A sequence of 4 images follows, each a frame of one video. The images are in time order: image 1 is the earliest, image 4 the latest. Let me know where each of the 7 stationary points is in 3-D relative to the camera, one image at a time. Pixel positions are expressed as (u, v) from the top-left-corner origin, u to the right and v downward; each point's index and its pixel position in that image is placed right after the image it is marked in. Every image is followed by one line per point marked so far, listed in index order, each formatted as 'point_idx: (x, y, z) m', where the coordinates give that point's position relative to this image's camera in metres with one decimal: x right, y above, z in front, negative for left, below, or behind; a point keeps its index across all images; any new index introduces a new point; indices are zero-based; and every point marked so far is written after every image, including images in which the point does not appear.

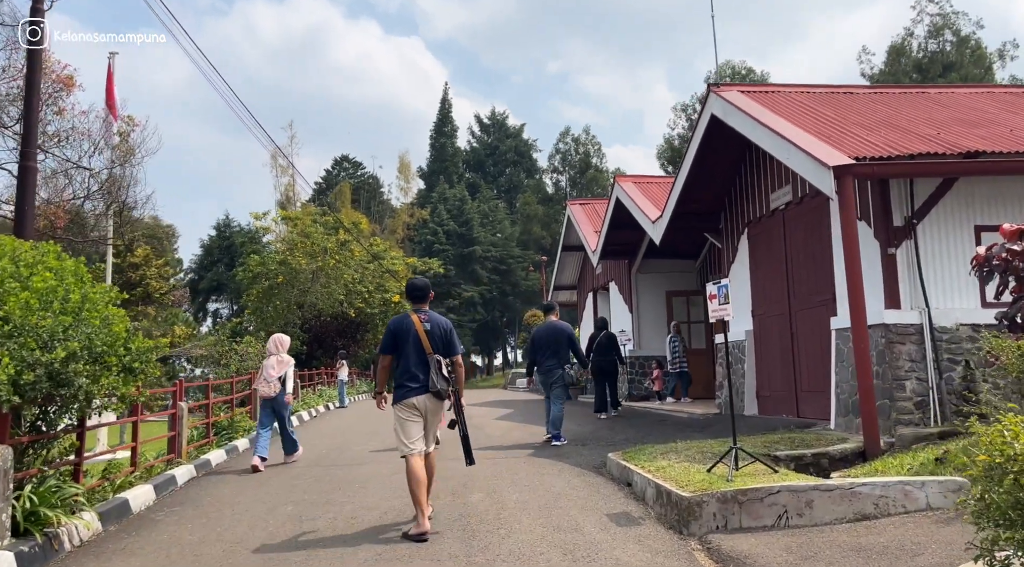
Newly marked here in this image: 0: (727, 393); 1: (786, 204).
0: (+3.3, -1.7, +12.6) m
1: (+3.6, +1.1, +11.0) m
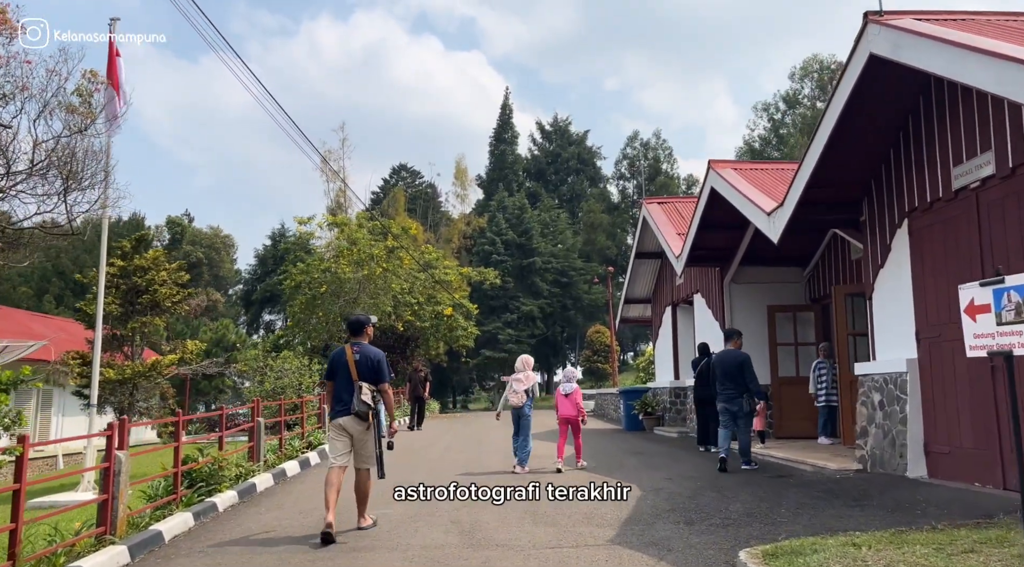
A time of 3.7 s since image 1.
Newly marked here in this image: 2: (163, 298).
0: (+4.1, -1.8, +9.3) m
1: (+4.3, +1.0, +7.7) m
2: (-6.8, -0.3, +16.2) m
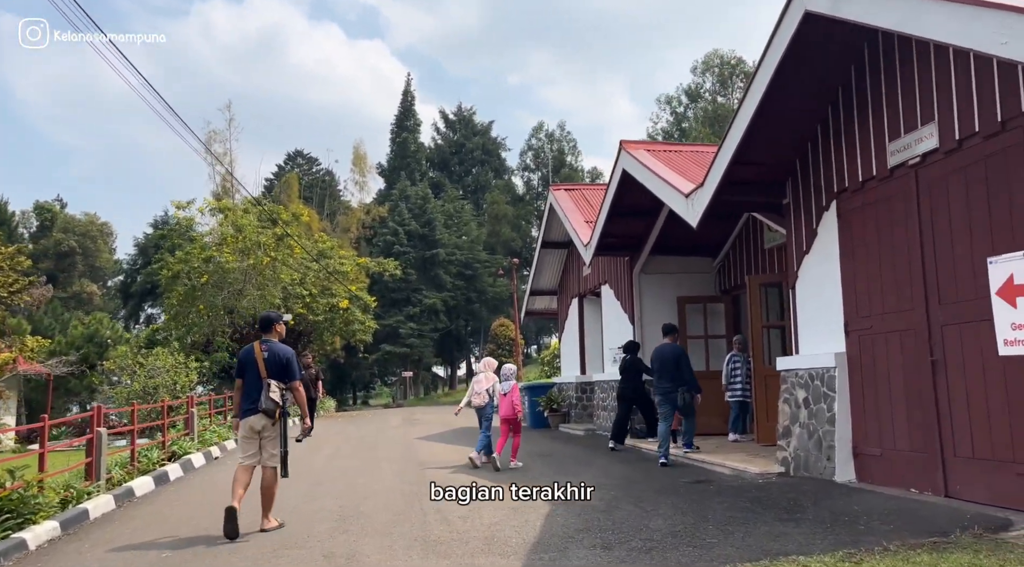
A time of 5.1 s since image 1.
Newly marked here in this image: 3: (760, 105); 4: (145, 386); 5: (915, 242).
0: (+3.0, -1.7, +8.6) m
1: (+3.4, +1.1, +7.0) m
2: (-8.6, -0.1, +14.2) m
3: (+2.4, +1.7, +8.1) m
4: (-7.4, -2.1, +17.0) m
5: (+3.4, +0.4, +7.1) m
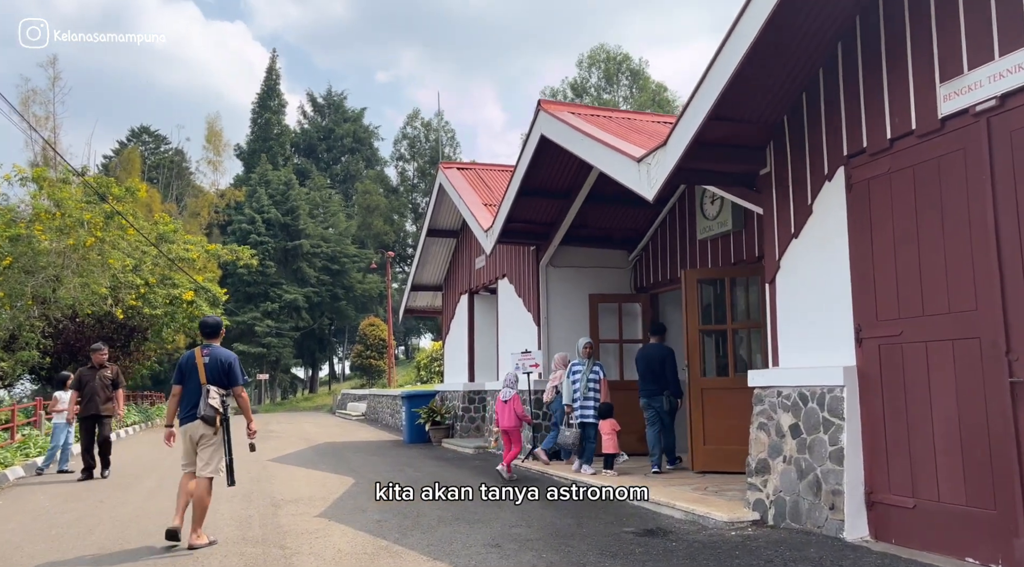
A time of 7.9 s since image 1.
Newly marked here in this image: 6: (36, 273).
0: (+2.2, -1.6, +6.5) m
1: (+3.0, +1.1, +5.0) m
2: (-10.1, +0.3, +10.2) m
3: (+1.8, +1.8, +6.0) m
4: (-9.5, -1.7, +13.2) m
5: (+2.9, +0.4, +5.2) m
6: (-11.5, +0.2, +20.2) m
